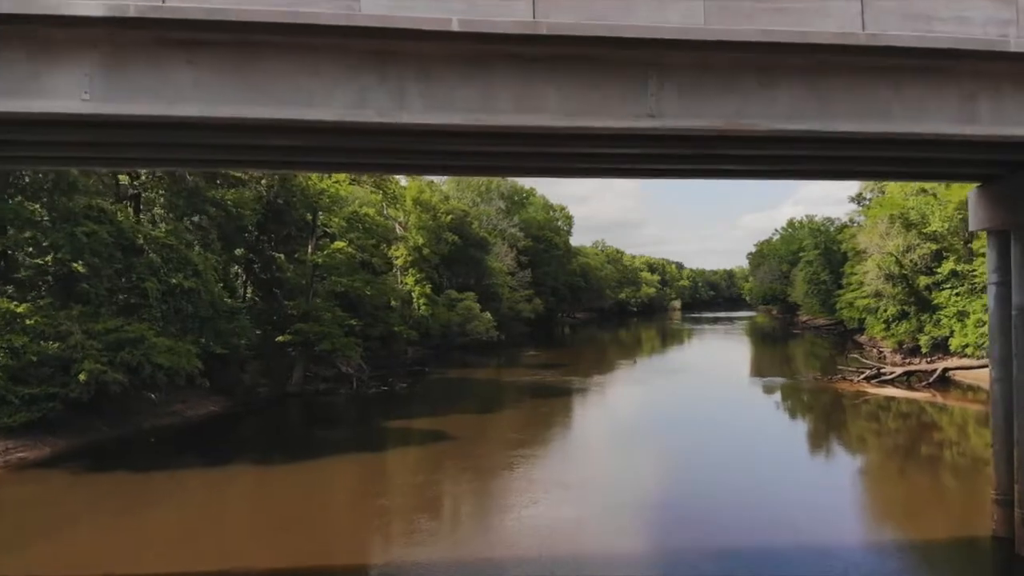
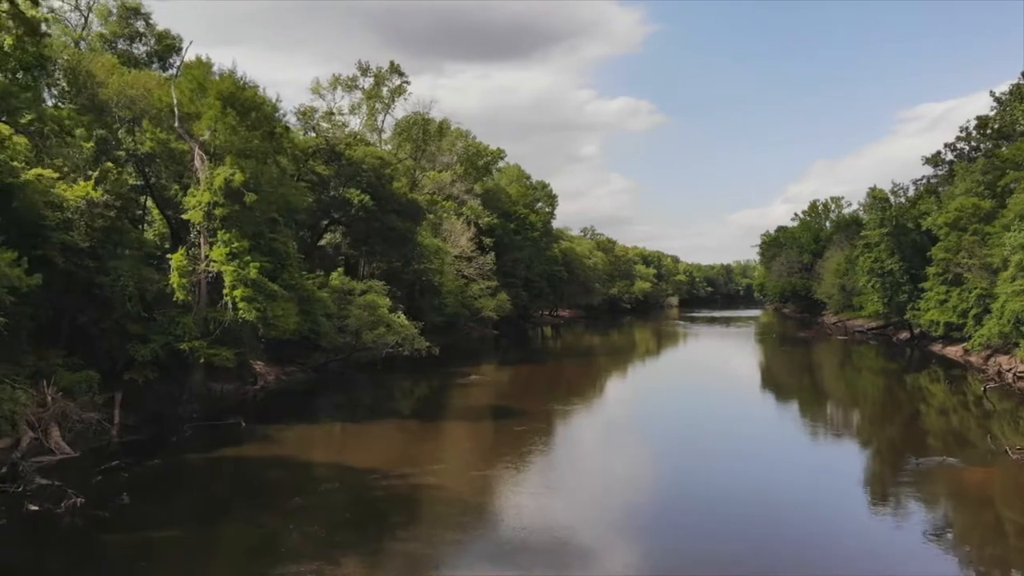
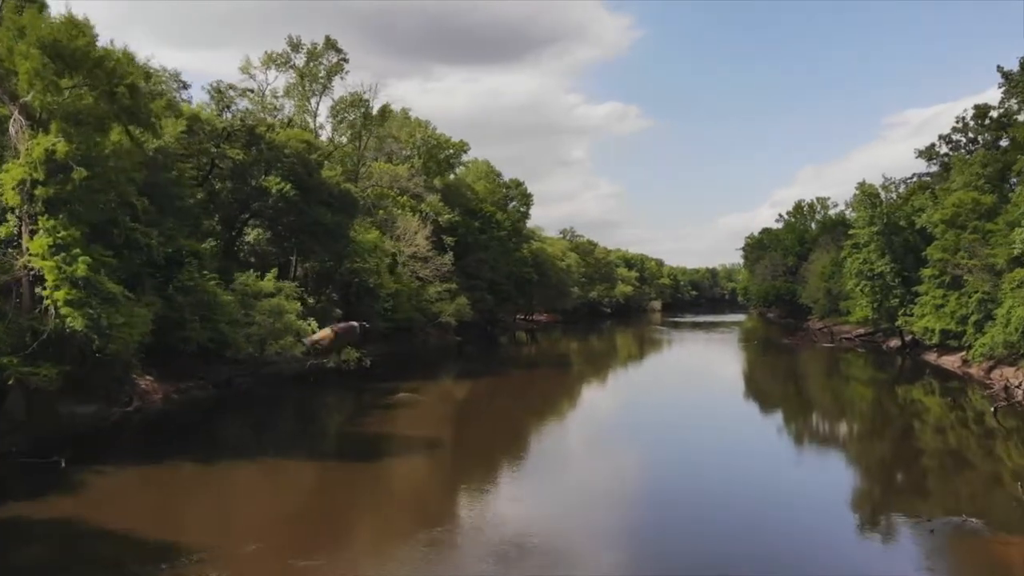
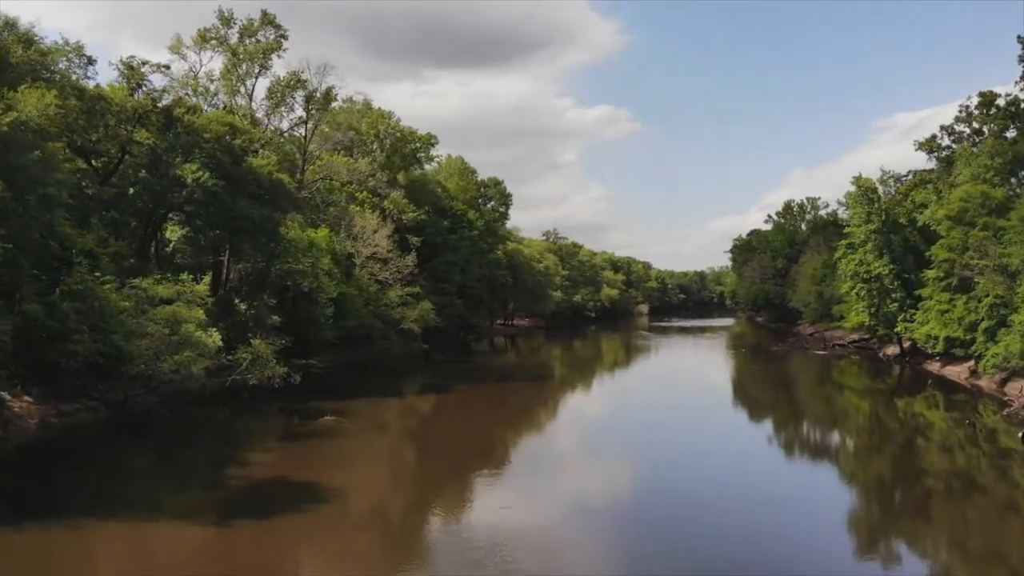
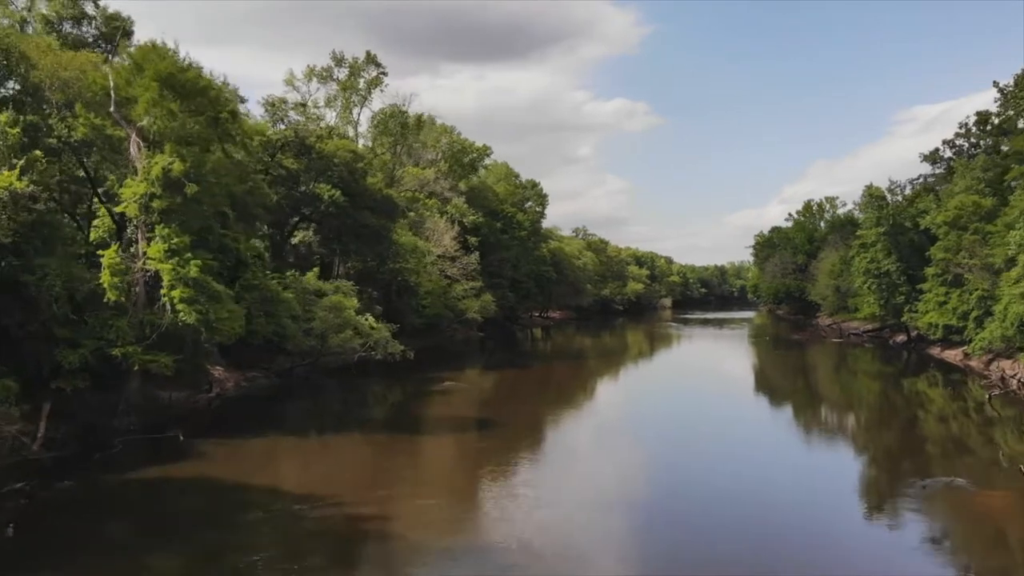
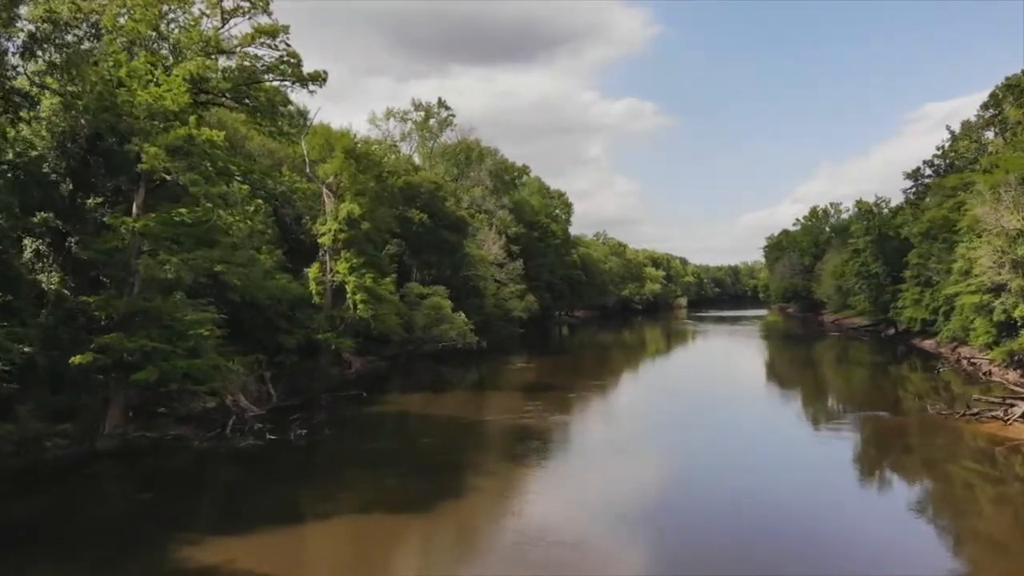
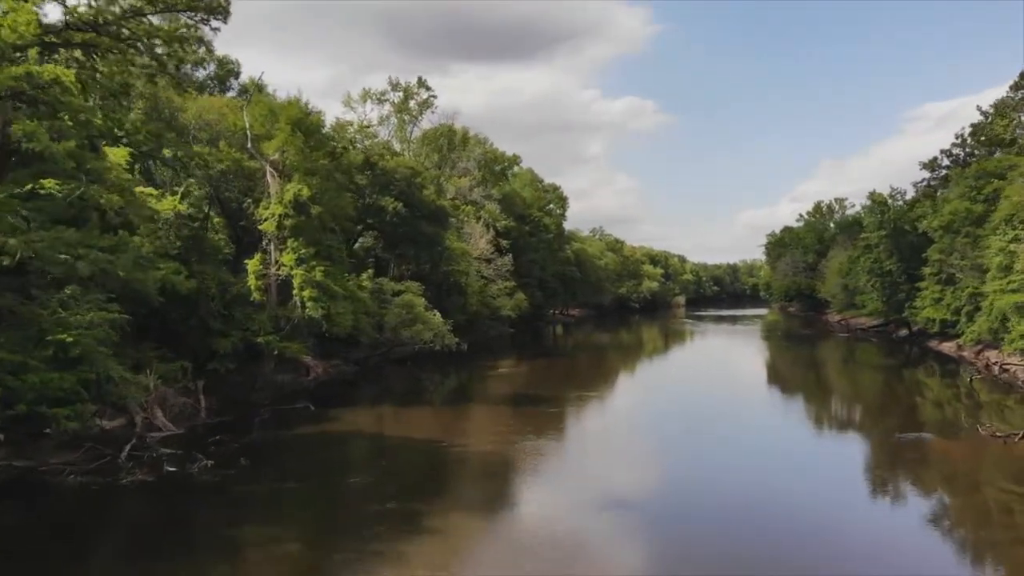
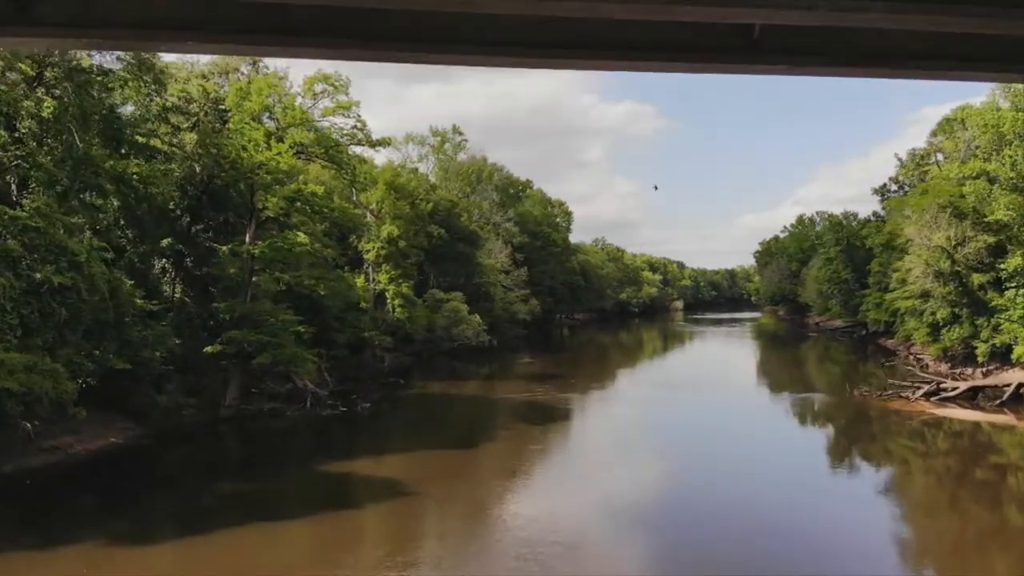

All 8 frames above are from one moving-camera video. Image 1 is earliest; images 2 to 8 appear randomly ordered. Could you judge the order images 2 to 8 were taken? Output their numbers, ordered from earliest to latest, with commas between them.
8, 6, 7, 2, 5, 3, 4
